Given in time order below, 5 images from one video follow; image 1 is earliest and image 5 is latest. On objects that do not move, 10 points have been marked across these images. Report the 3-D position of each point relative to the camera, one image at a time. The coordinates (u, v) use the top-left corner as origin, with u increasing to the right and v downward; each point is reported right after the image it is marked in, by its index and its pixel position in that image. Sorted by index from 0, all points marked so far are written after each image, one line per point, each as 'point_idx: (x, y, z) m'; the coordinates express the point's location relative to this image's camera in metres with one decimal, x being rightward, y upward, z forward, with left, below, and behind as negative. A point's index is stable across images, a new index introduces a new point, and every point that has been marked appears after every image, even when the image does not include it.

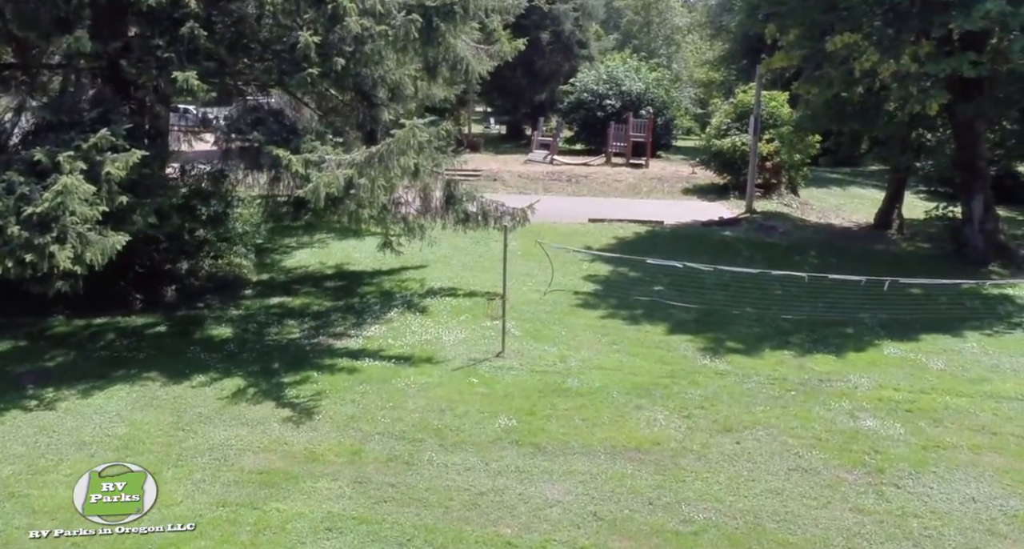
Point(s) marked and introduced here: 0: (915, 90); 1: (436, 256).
0: (+5.7, +2.6, +12.1) m
1: (-1.2, +0.3, +13.3) m
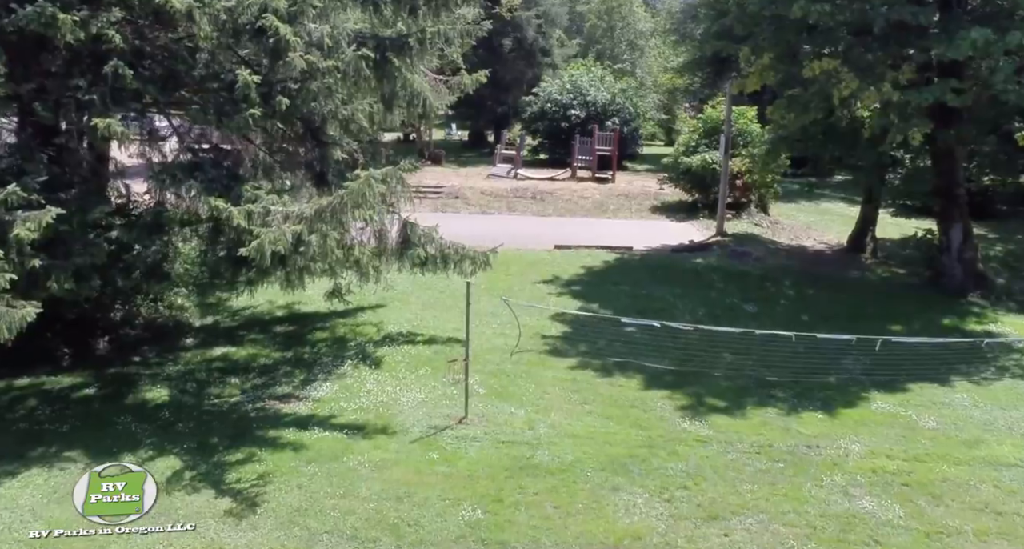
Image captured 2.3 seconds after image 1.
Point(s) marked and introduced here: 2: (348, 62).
0: (+5.2, +2.1, +11.6) m
1: (-1.7, -0.3, +12.5) m
2: (-1.6, +2.0, +8.4) m
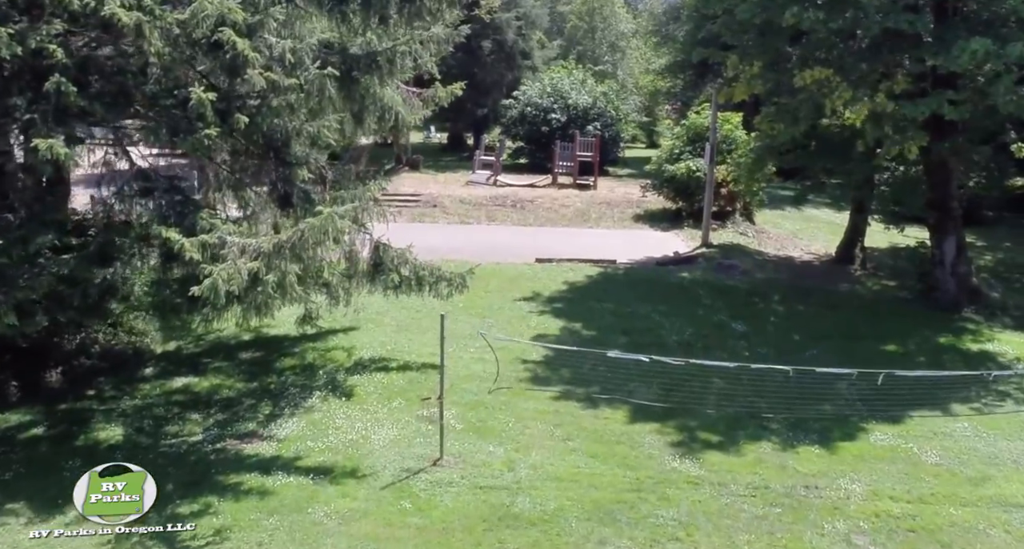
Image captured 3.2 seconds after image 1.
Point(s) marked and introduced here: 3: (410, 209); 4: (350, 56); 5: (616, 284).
0: (+4.9, +1.9, +11.2) m
1: (-2.0, -0.6, +11.9) m
2: (-1.8, +1.7, +7.8) m
3: (-2.3, +1.5, +20.0) m
4: (-1.5, +2.1, +8.4) m
5: (+1.7, -0.2, +13.9) m
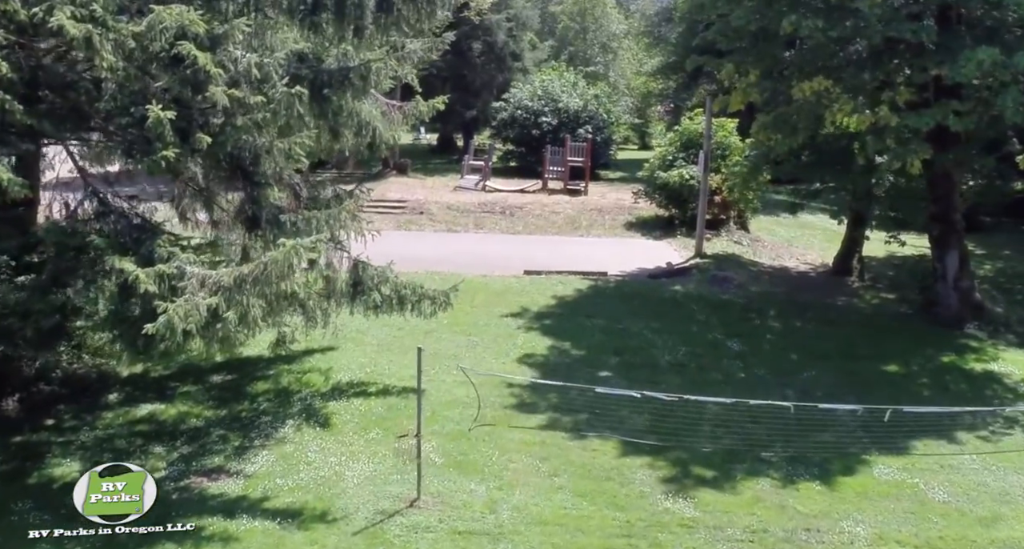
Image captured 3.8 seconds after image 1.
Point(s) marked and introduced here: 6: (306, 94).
0: (+4.7, +1.6, +10.7) m
1: (-2.2, -0.8, +11.4) m
2: (-2.0, +1.5, +7.3) m
3: (-2.6, +1.3, +19.4) m
4: (-1.7, +1.9, +7.9) m
5: (+1.5, -0.4, +13.4) m
6: (-1.8, +1.6, +7.5) m
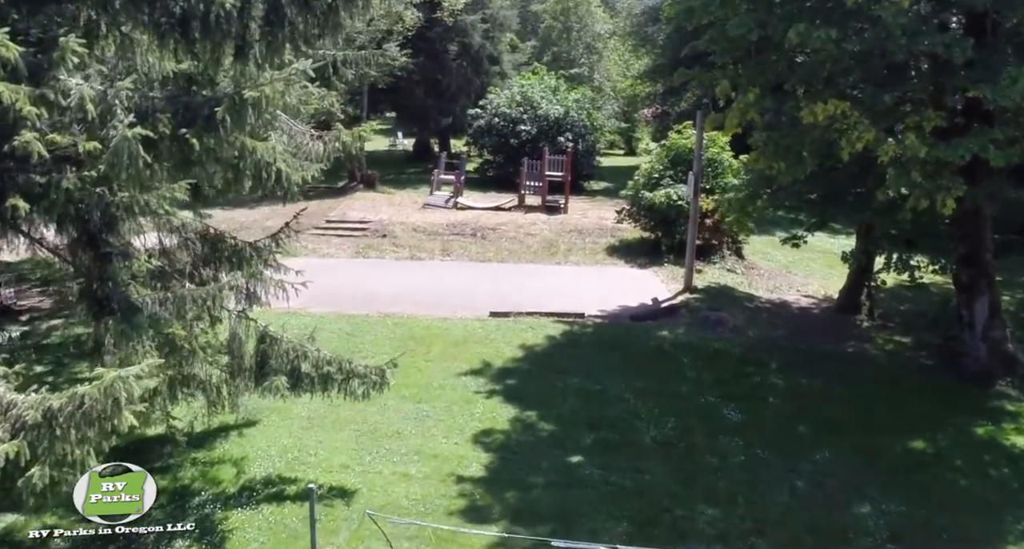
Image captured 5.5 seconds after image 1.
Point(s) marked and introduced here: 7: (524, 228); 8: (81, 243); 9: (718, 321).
0: (+4.2, +1.0, +9.0) m
1: (-2.6, -1.4, +9.6) m
2: (-2.4, +0.8, +5.5) m
3: (-3.2, +0.7, +17.6) m
4: (-2.2, +1.2, +6.0) m
5: (+1.0, -1.0, +11.6) m
6: (-2.2, +0.9, +5.7) m
7: (+0.2, +1.0, +18.7) m
8: (-2.9, +0.2, +6.0) m
9: (+3.0, -0.7, +12.6) m
